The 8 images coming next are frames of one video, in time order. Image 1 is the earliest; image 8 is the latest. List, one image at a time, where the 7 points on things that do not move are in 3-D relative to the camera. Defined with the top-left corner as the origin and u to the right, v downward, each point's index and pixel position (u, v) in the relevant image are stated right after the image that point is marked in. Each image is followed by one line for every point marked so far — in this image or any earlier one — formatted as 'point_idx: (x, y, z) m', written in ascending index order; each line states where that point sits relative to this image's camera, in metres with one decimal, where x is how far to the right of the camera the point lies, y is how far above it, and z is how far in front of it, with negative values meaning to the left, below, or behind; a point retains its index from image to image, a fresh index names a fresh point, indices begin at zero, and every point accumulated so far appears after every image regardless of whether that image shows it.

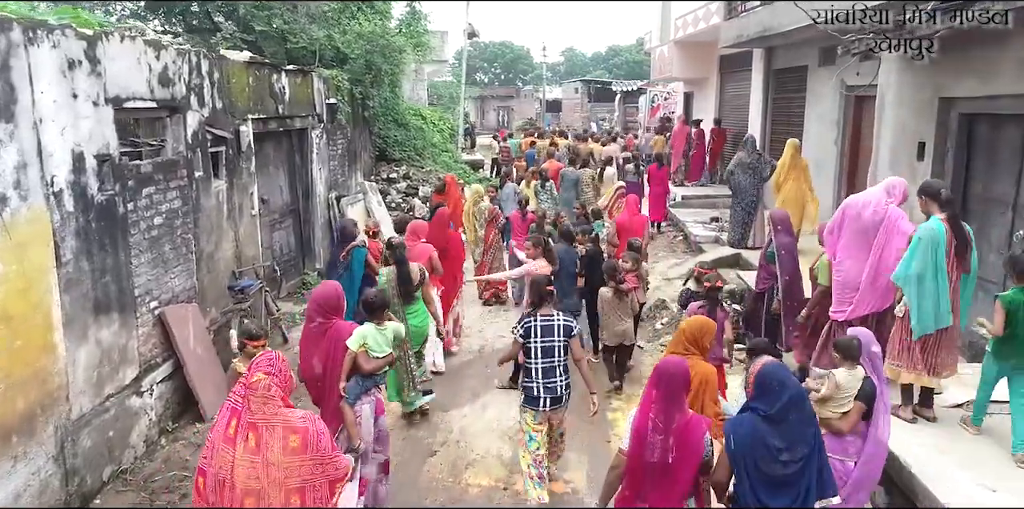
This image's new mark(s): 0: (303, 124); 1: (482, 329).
0: (-2.6, +1.6, +8.9) m
1: (-0.3, -0.8, +7.5) m
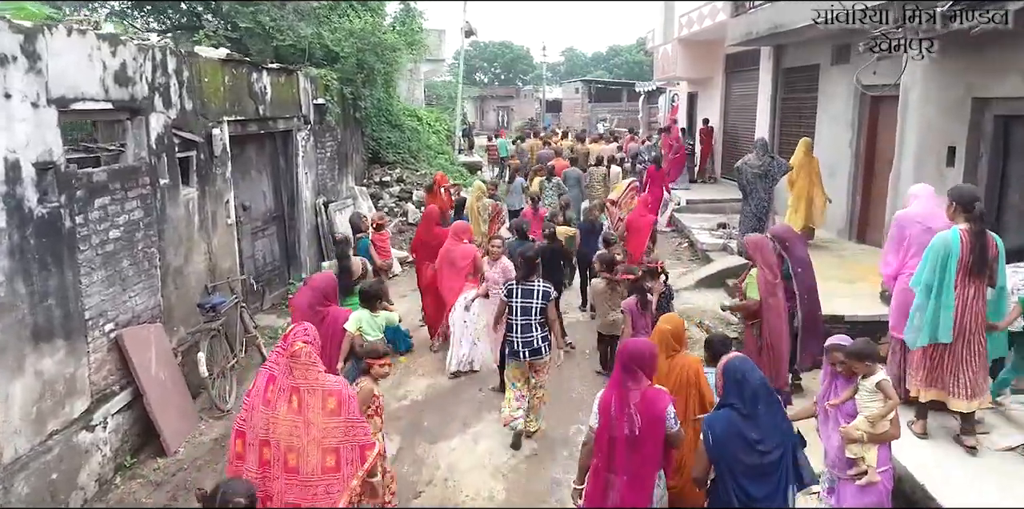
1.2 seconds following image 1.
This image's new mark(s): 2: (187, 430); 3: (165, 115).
0: (-2.6, +1.5, +8.4) m
1: (-0.3, -0.9, +7.0) m
2: (-2.3, -1.2, +5.0) m
3: (-2.6, +1.0, +5.3) m
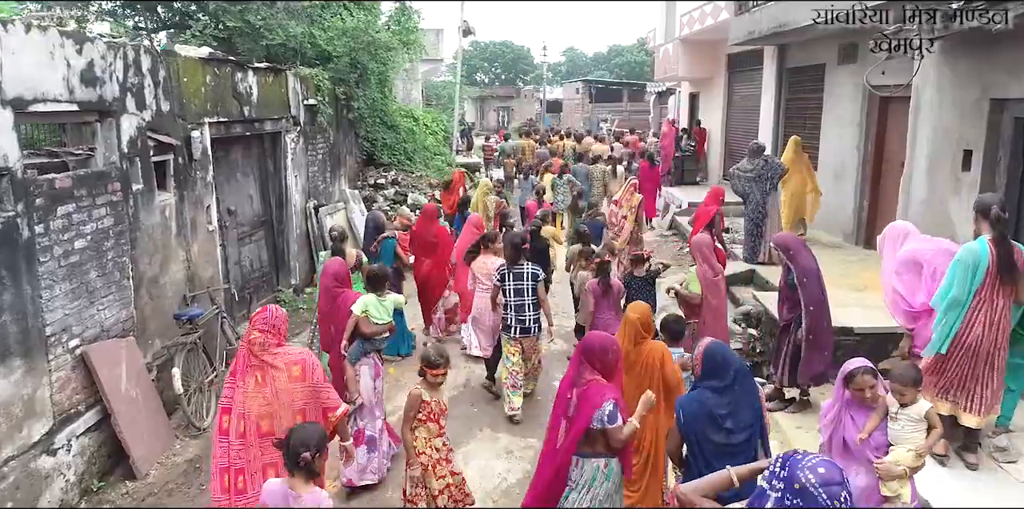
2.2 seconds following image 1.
0: (-2.7, +1.4, +8.1) m
1: (-0.4, -1.0, +6.7) m
2: (-2.4, -1.3, +4.8) m
3: (-2.6, +1.0, +5.0) m
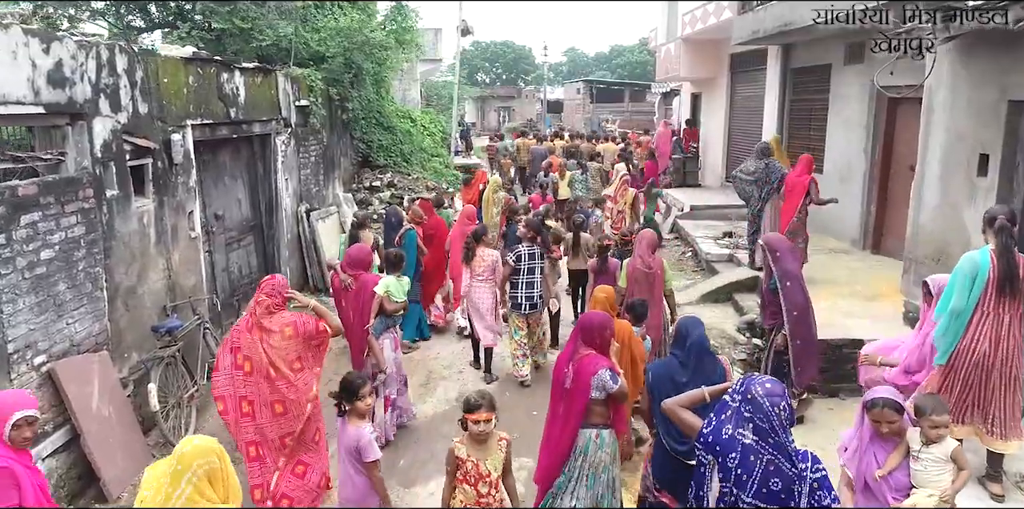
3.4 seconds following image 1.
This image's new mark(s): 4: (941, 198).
0: (-2.7, +1.4, +7.8) m
1: (-0.4, -1.0, +6.5) m
2: (-2.4, -1.4, +4.5) m
3: (-2.7, +0.9, +4.8) m
4: (+3.6, +0.5, +6.0) m
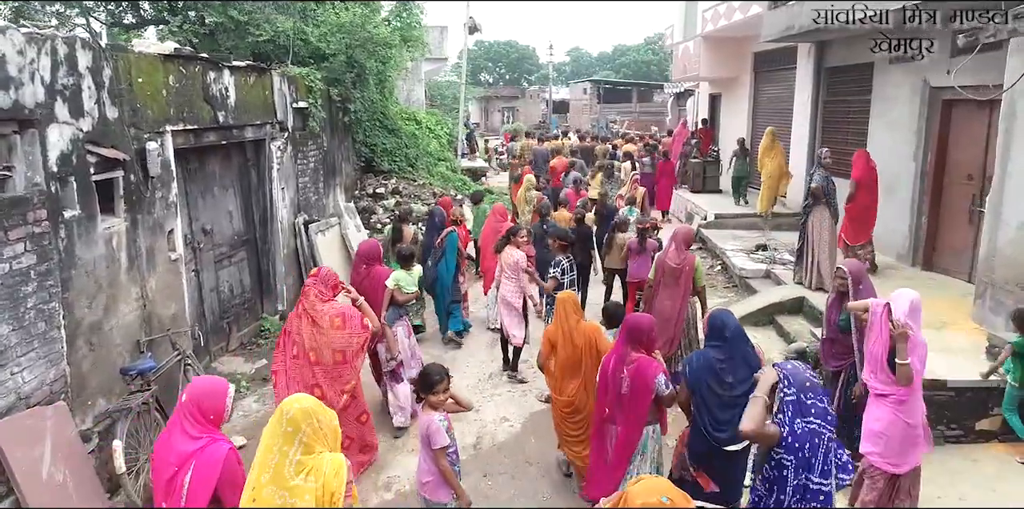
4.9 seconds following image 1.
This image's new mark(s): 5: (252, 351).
0: (-2.5, +1.2, +7.1) m
1: (-0.3, -1.2, +5.7) m
2: (-2.2, -1.5, +3.8) m
3: (-2.5, +0.7, +4.1) m
4: (+3.8, +0.3, +5.3) m
5: (-2.6, -0.9, +7.1) m
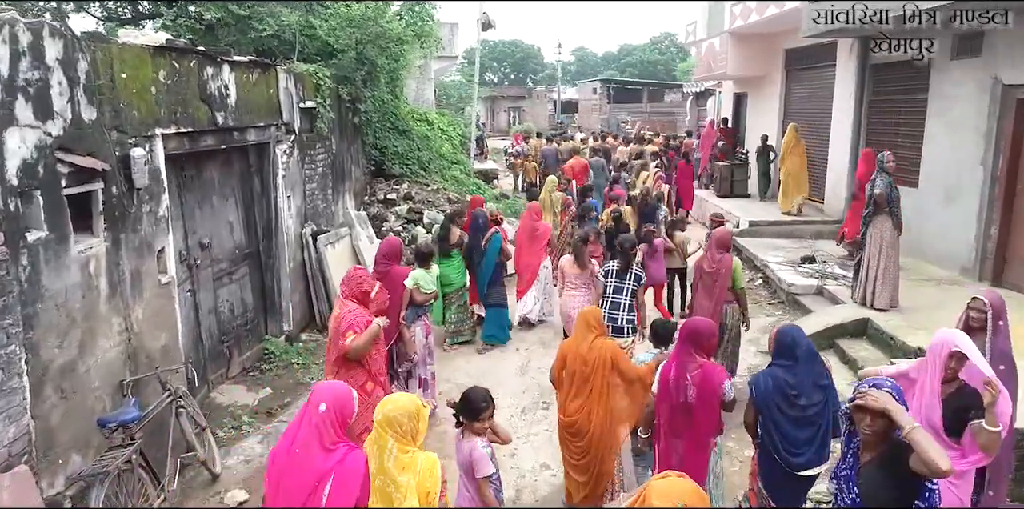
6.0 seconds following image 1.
0: (-2.3, +1.1, +6.4) m
1: (0.0, -1.4, +5.0) m
2: (-2.0, -1.7, +3.1) m
3: (-2.2, +0.6, +3.4) m
4: (+4.1, +0.1, +4.6) m
5: (-2.3, -1.1, +6.4) m
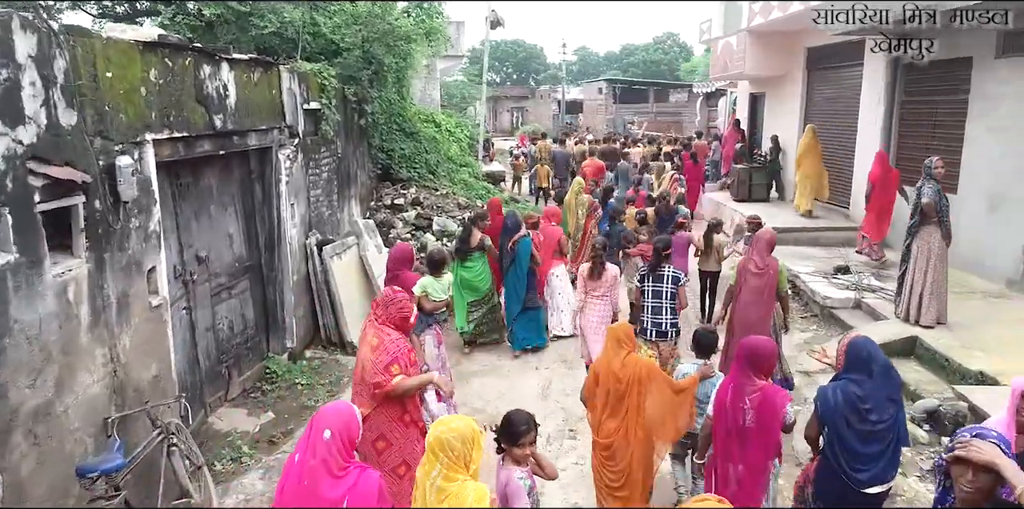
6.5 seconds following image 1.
0: (-2.1, +1.0, +6.0) m
1: (+0.2, -1.5, +4.6) m
2: (-1.8, -1.8, +2.6) m
3: (-2.1, +0.5, +2.9) m
4: (+4.3, 0.0, +4.1) m
5: (-2.1, -1.2, +5.9) m
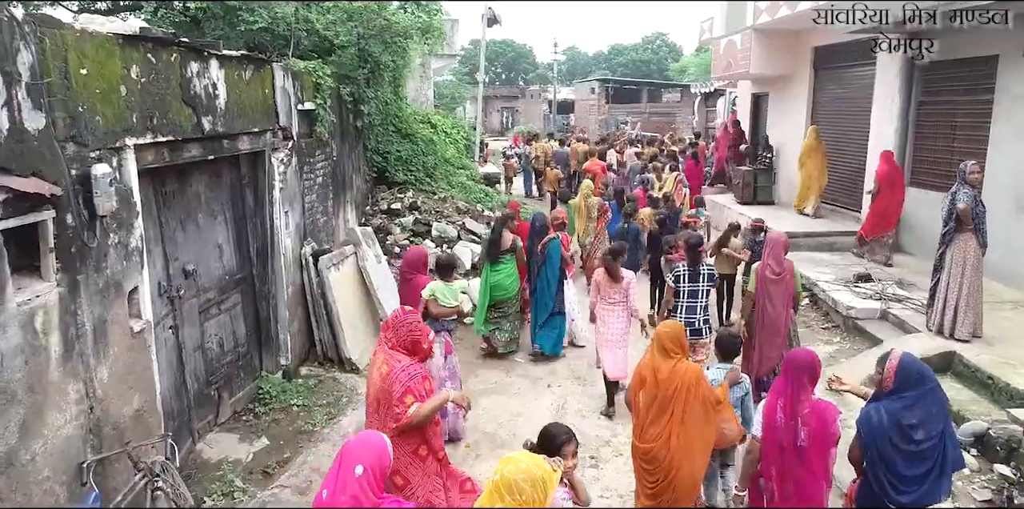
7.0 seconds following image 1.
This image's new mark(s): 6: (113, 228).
0: (-2.0, +0.9, +5.5) m
1: (+0.3, -1.6, +4.2) m
2: (-1.6, -1.9, +2.2) m
3: (-1.9, +0.4, +2.5) m
4: (+4.4, 0.0, +3.8) m
5: (-2.0, -1.3, +5.5) m
6: (-1.9, +0.1, +3.4) m
